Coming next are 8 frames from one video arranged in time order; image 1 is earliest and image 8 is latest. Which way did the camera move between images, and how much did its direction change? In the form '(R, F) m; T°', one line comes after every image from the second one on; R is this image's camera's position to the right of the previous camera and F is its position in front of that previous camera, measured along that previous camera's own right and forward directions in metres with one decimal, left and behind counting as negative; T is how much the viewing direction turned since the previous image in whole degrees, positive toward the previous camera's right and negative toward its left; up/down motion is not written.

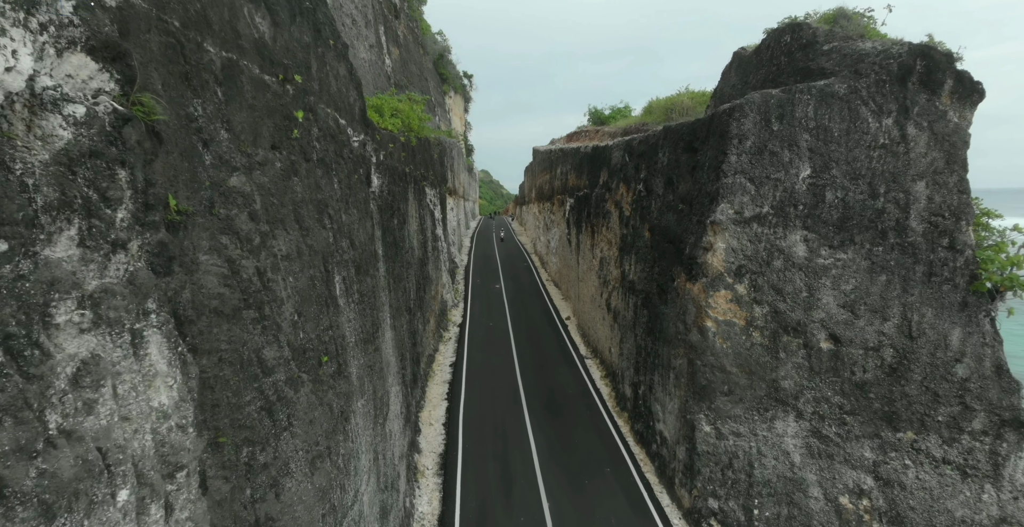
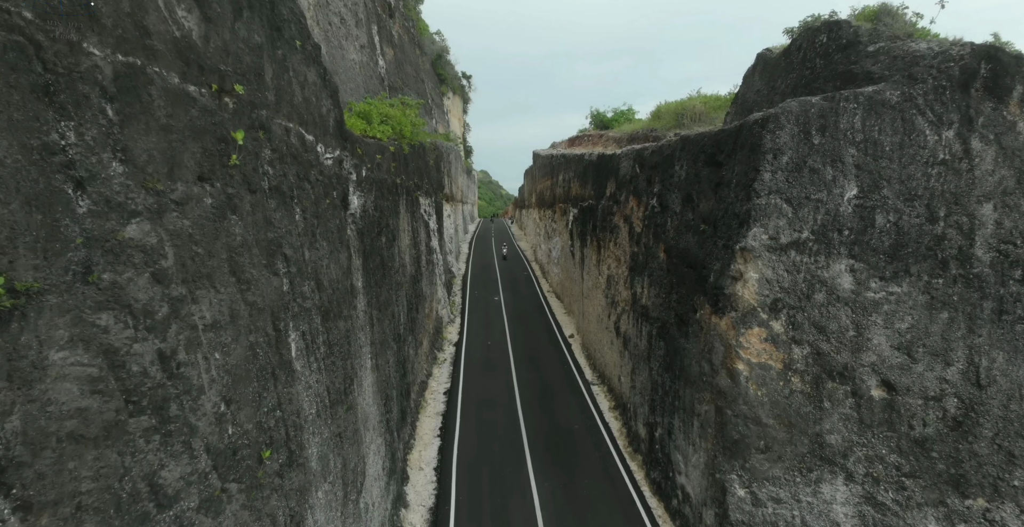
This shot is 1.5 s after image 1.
(0.0, +1.0) m; 0°
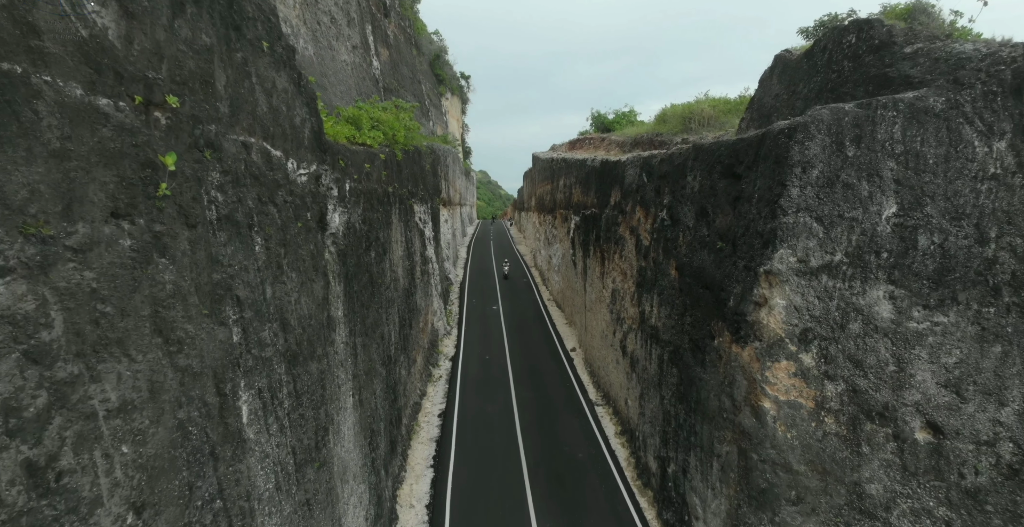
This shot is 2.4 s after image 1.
(0.0, +0.7) m; 0°
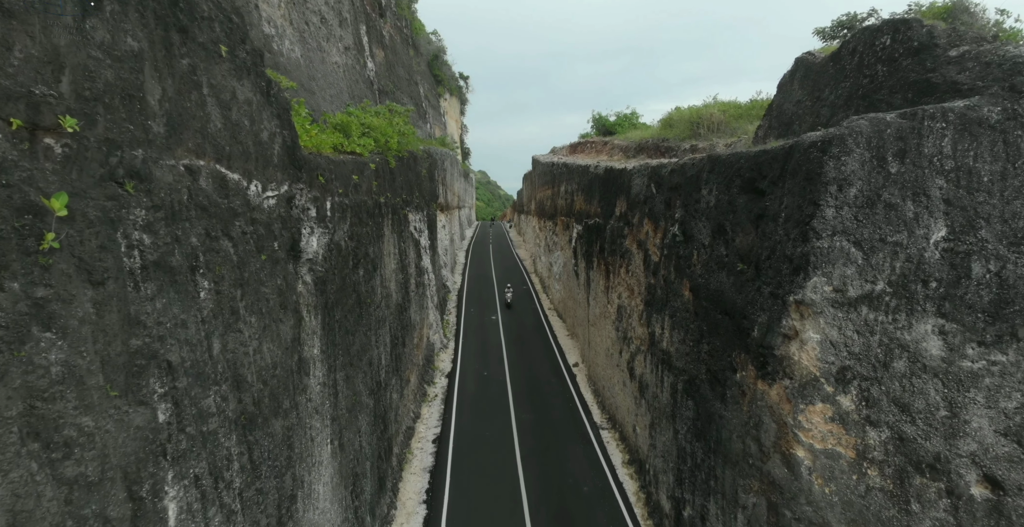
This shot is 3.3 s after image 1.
(0.0, +0.7) m; 0°
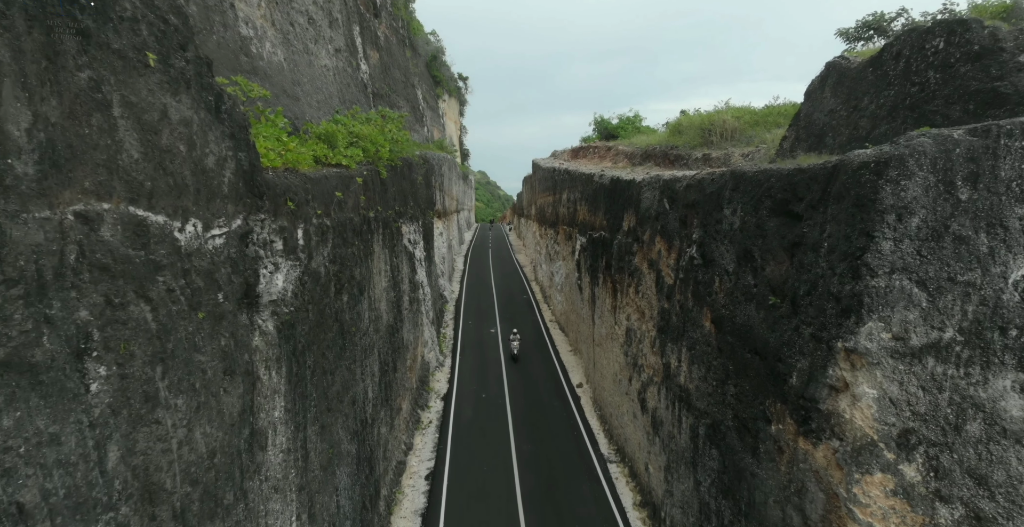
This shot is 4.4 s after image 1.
(0.0, +0.8) m; 0°
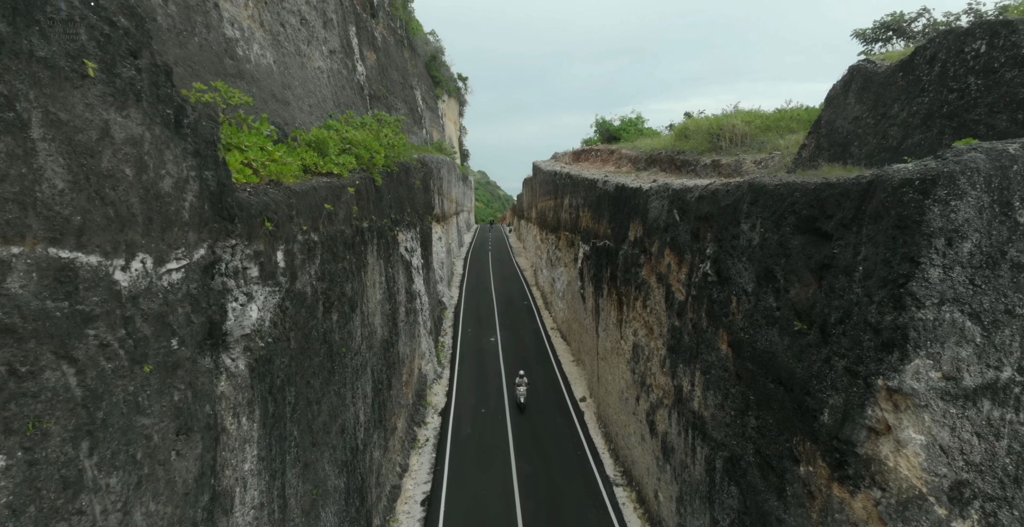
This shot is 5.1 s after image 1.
(0.0, +0.5) m; 0°
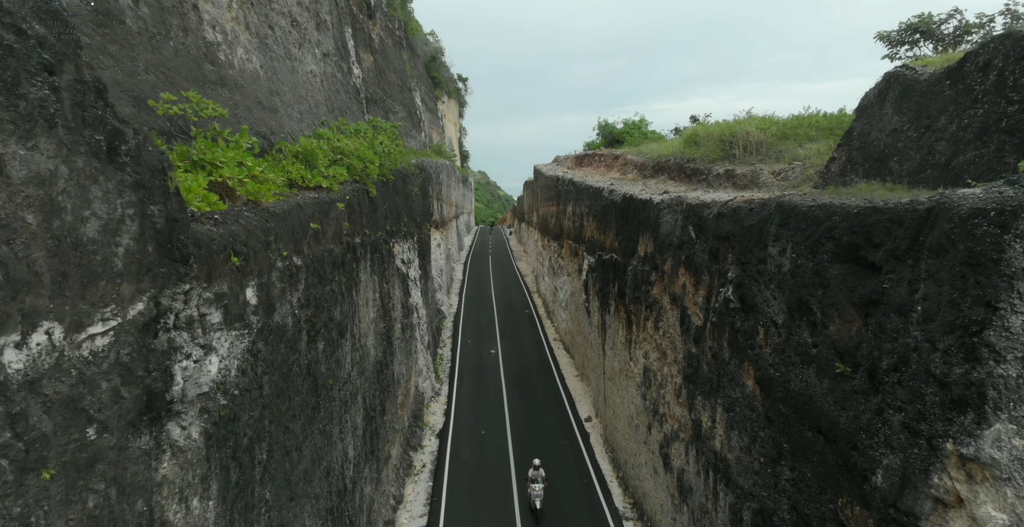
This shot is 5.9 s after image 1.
(0.0, +0.6) m; 0°
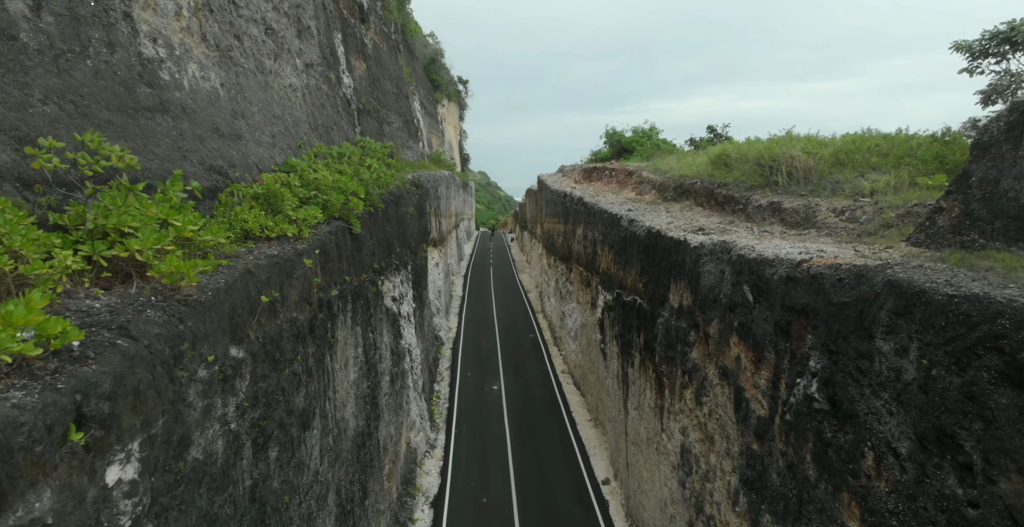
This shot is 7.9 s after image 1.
(-0.1, +1.6) m; 0°
